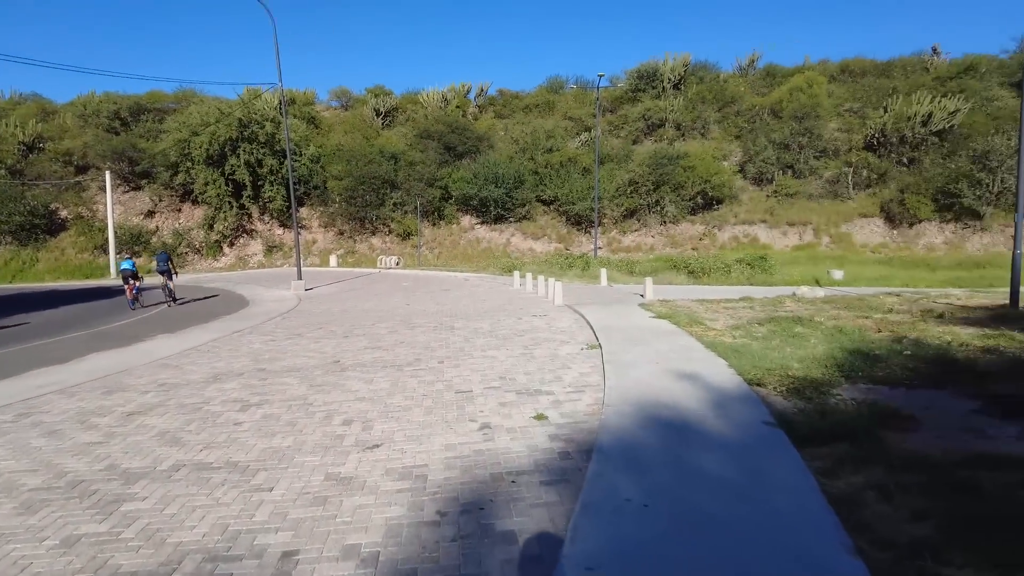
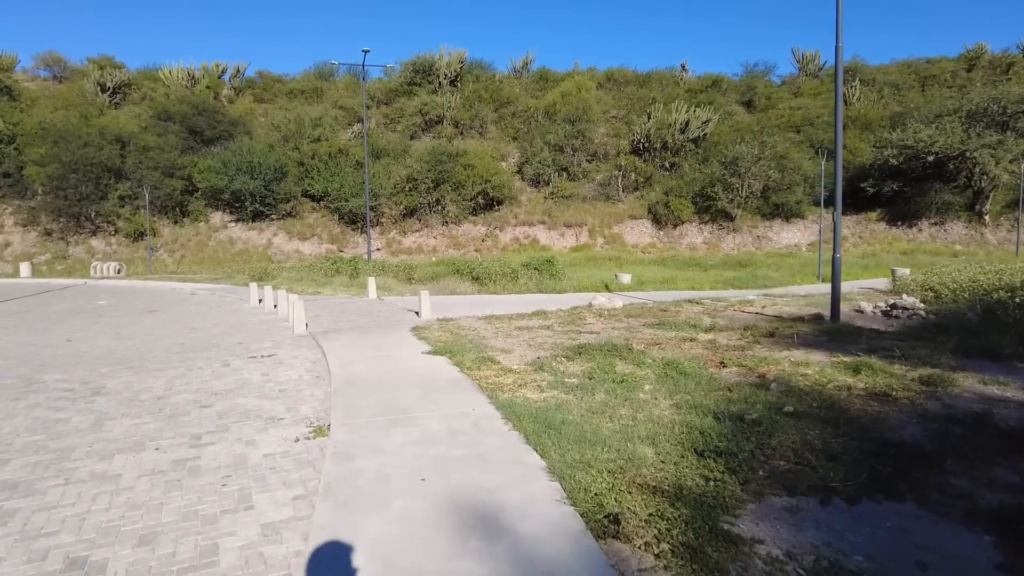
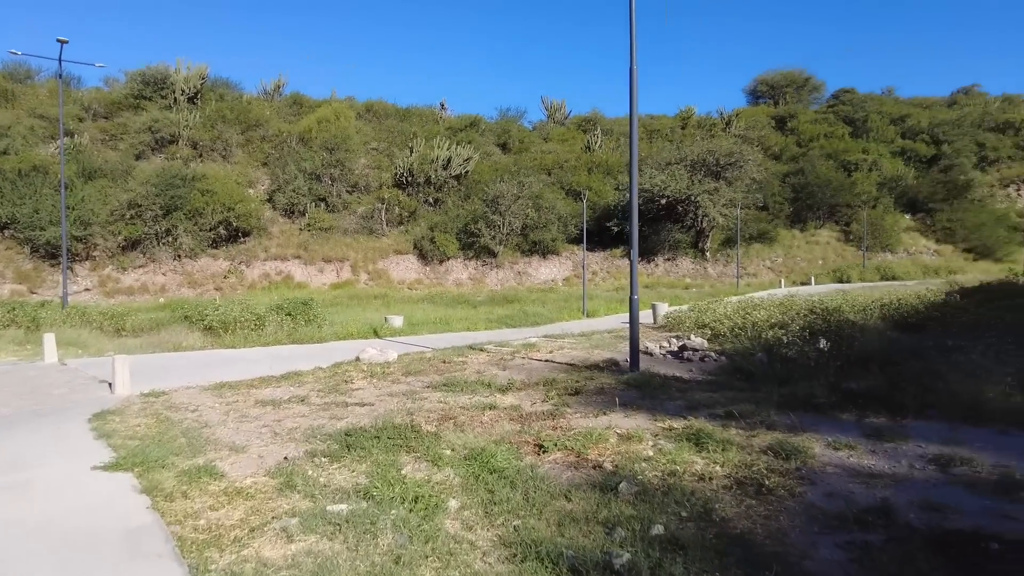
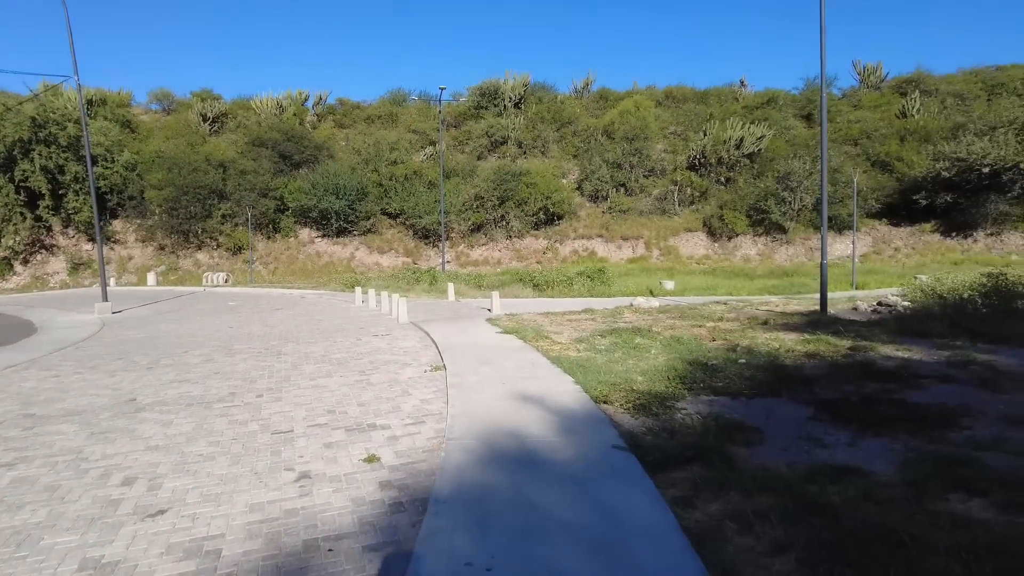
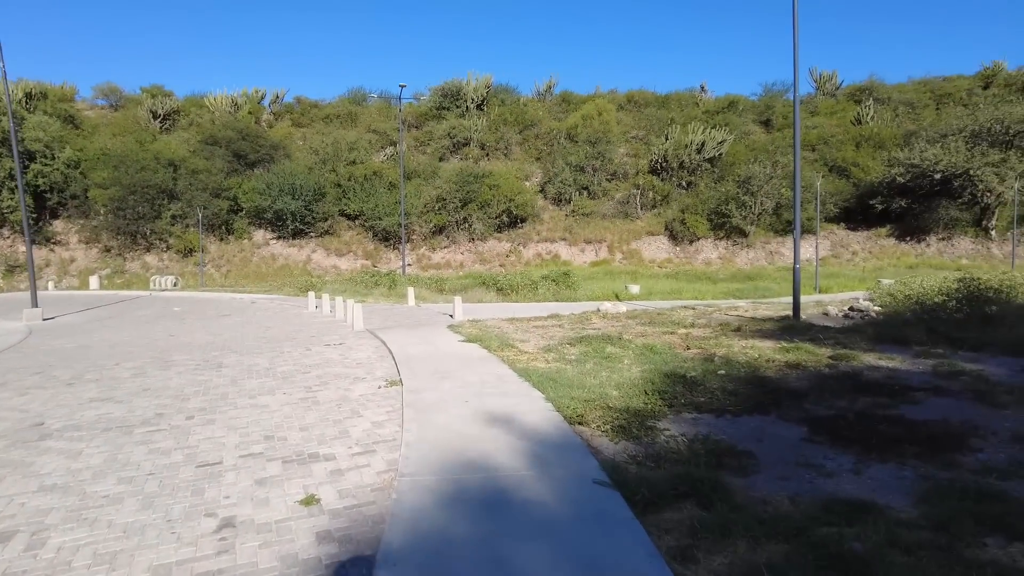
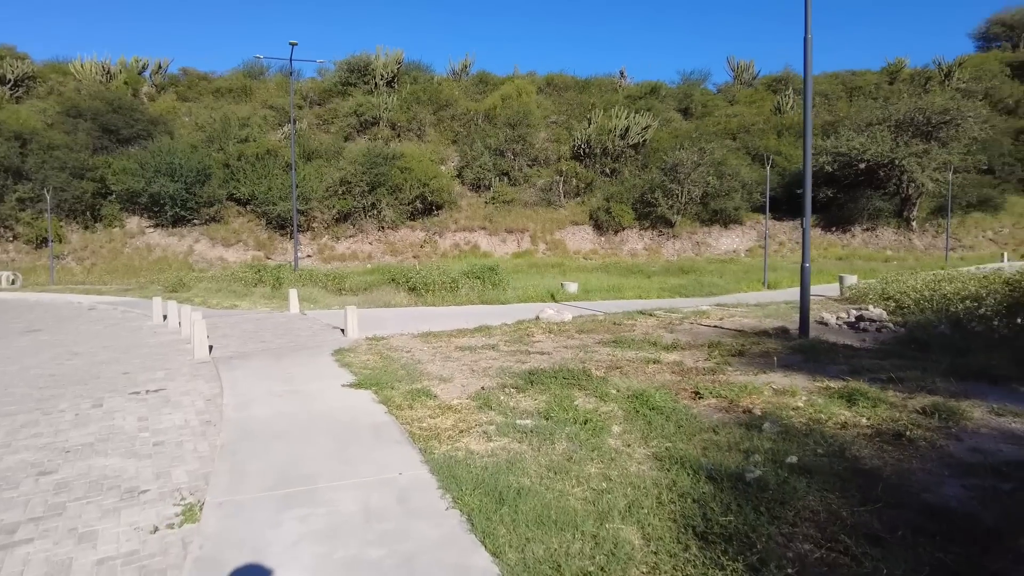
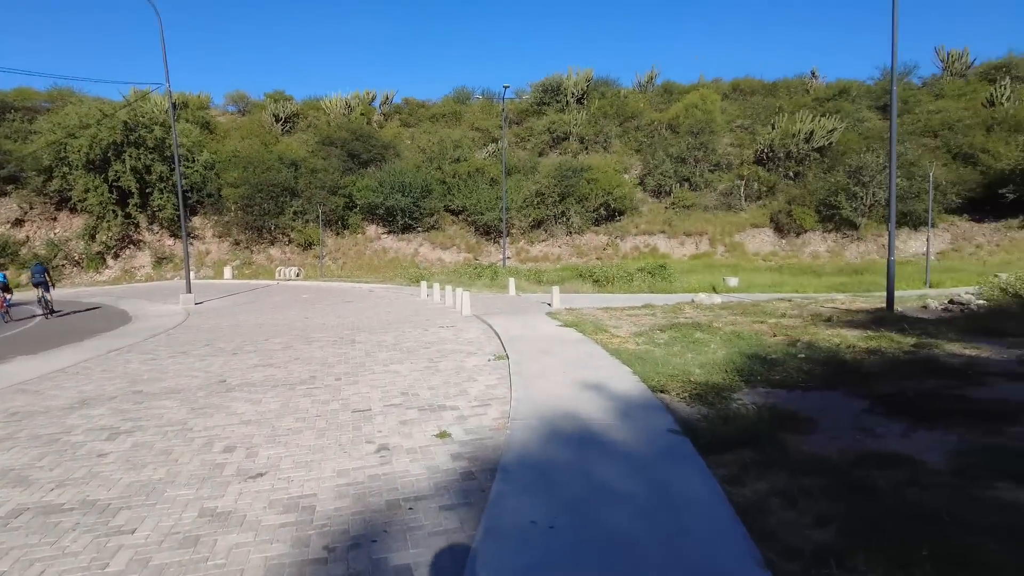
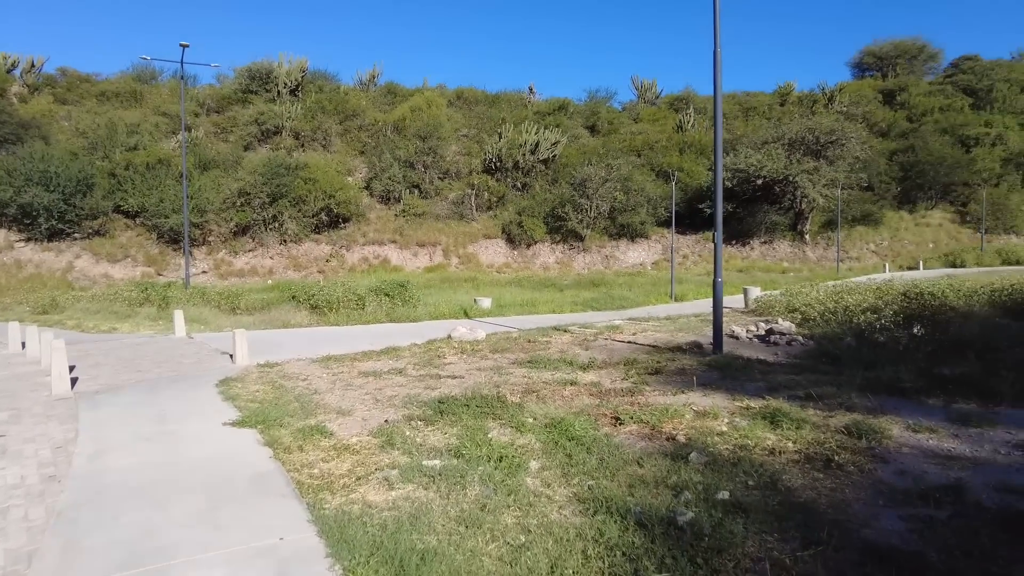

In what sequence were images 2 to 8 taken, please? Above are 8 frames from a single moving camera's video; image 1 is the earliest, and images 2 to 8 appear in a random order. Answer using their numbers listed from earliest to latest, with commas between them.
7, 4, 5, 2, 6, 8, 3
